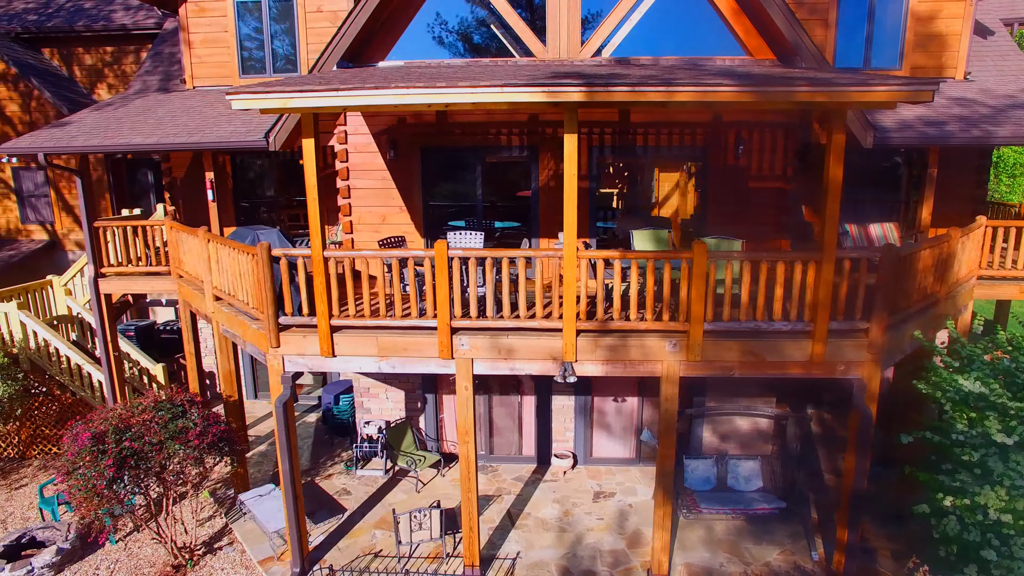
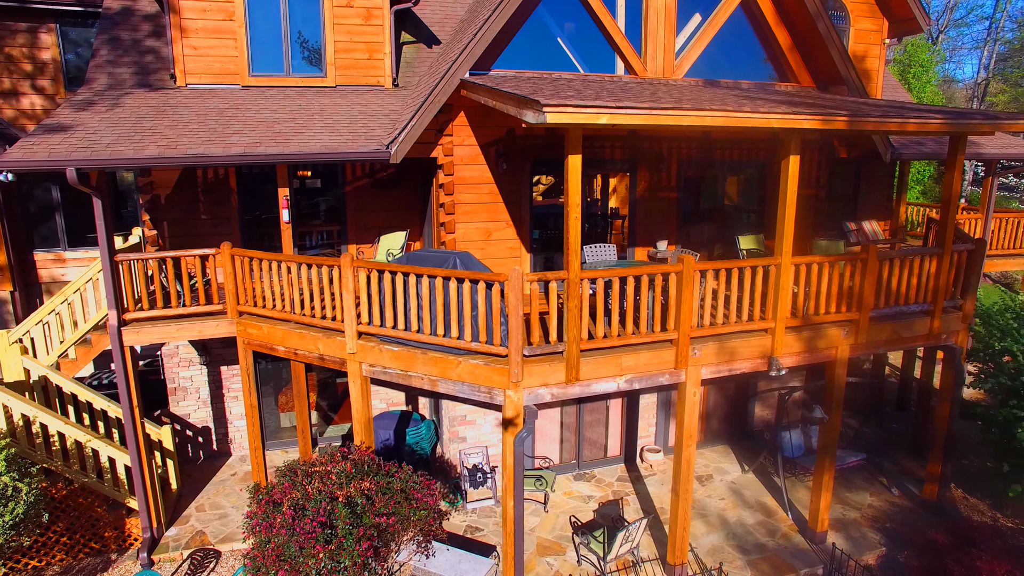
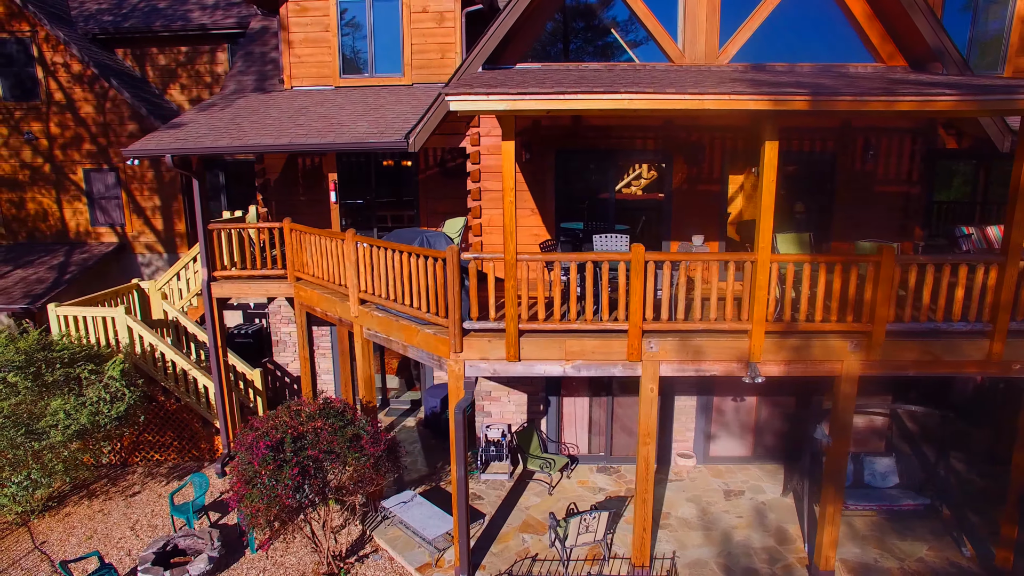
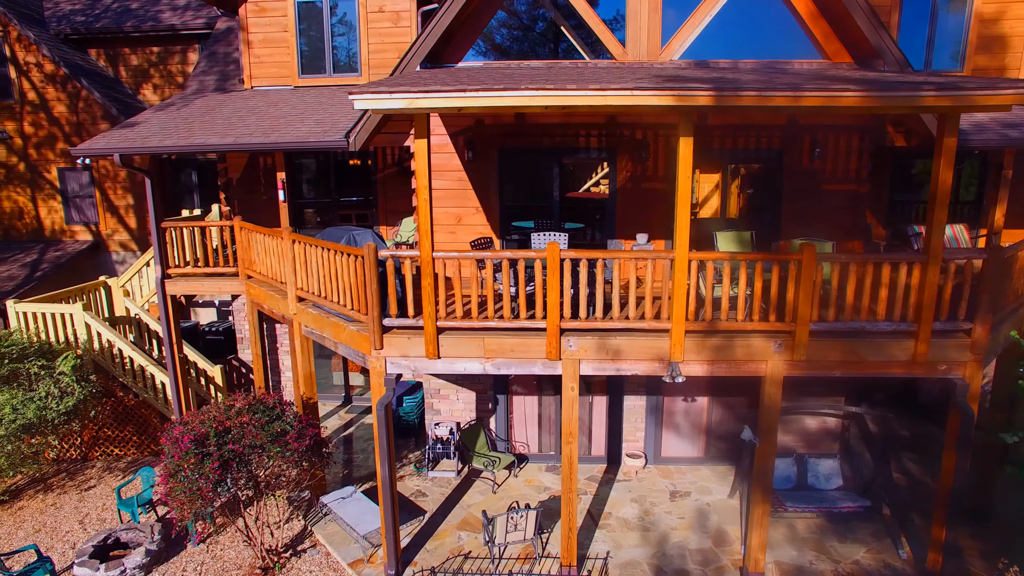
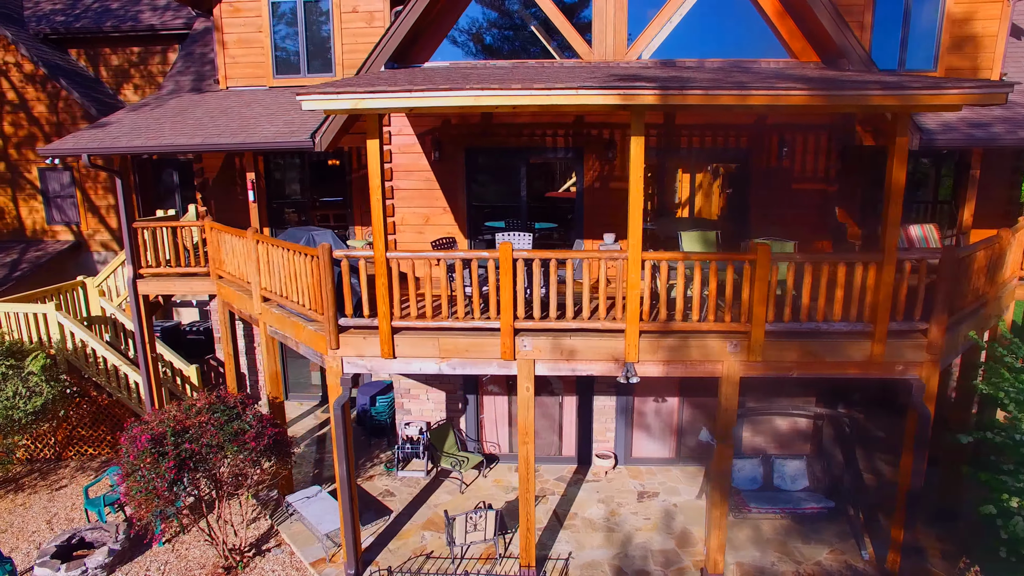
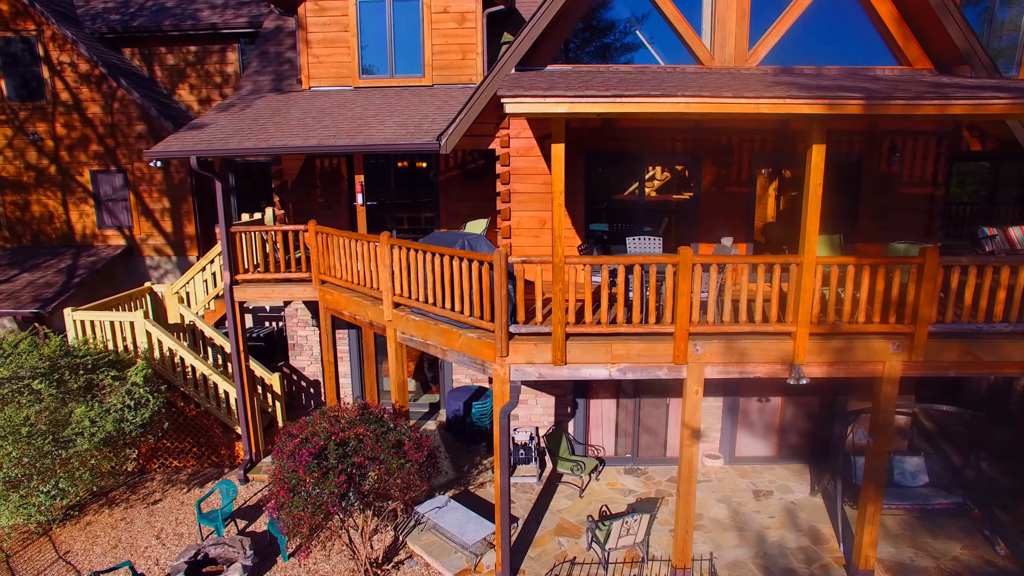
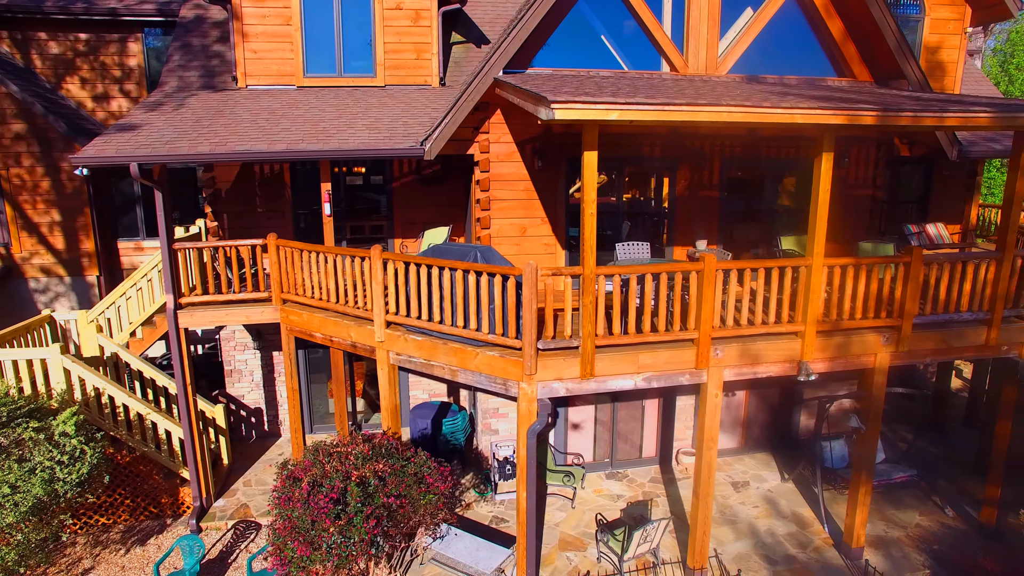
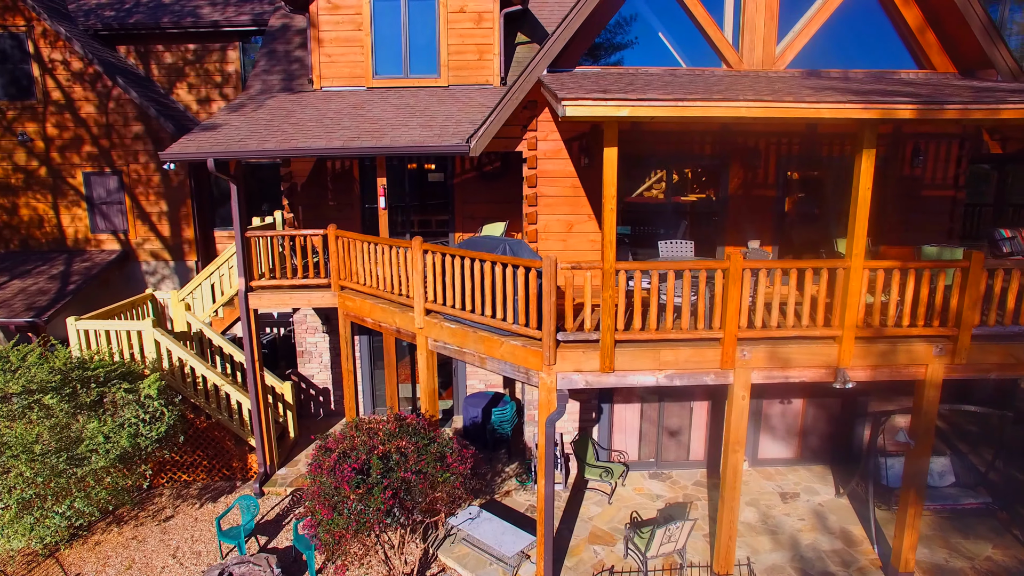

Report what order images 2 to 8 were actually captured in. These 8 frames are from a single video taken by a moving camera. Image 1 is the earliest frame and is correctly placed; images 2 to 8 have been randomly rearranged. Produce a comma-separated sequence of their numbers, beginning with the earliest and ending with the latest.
5, 4, 3, 6, 8, 7, 2
